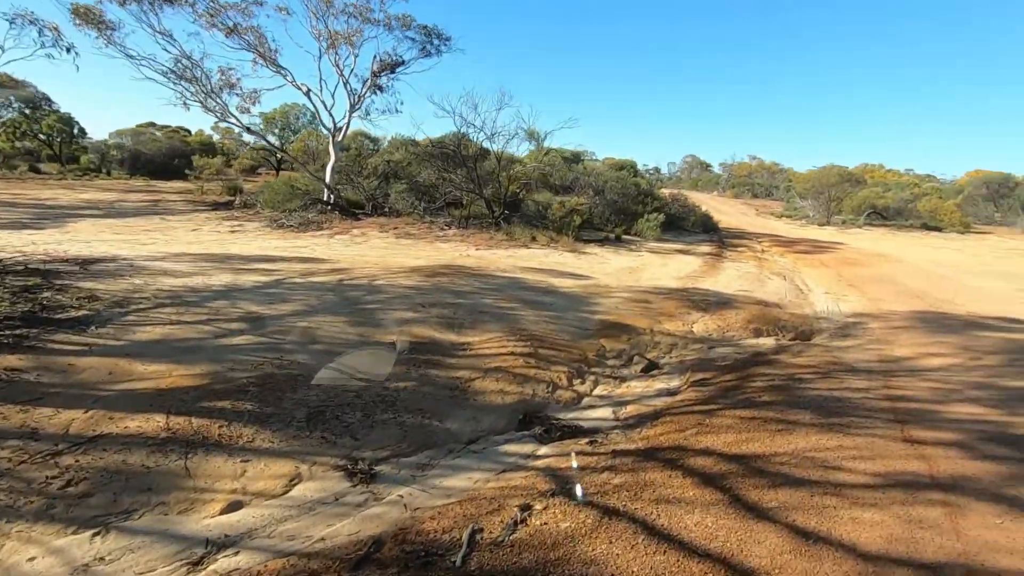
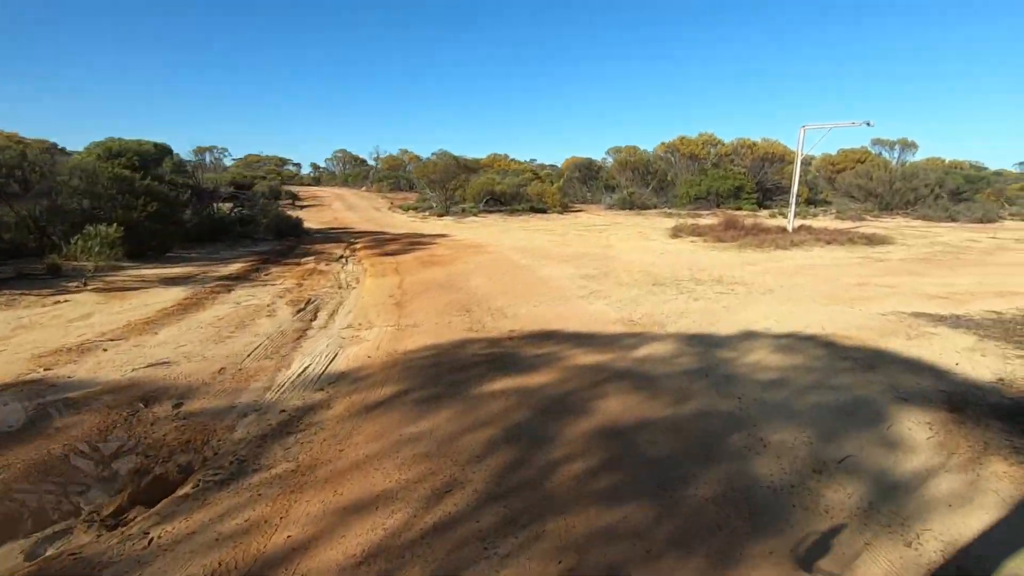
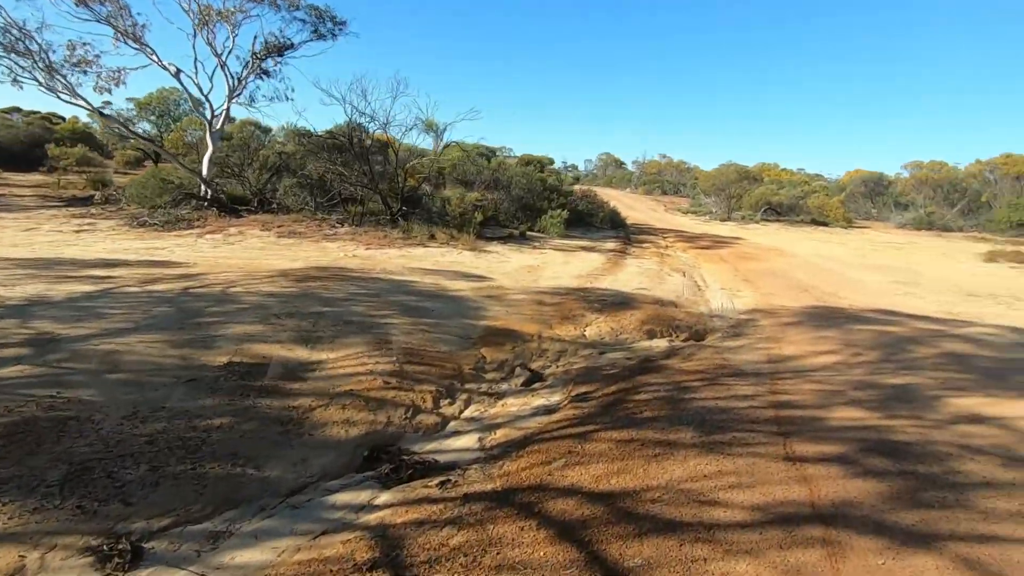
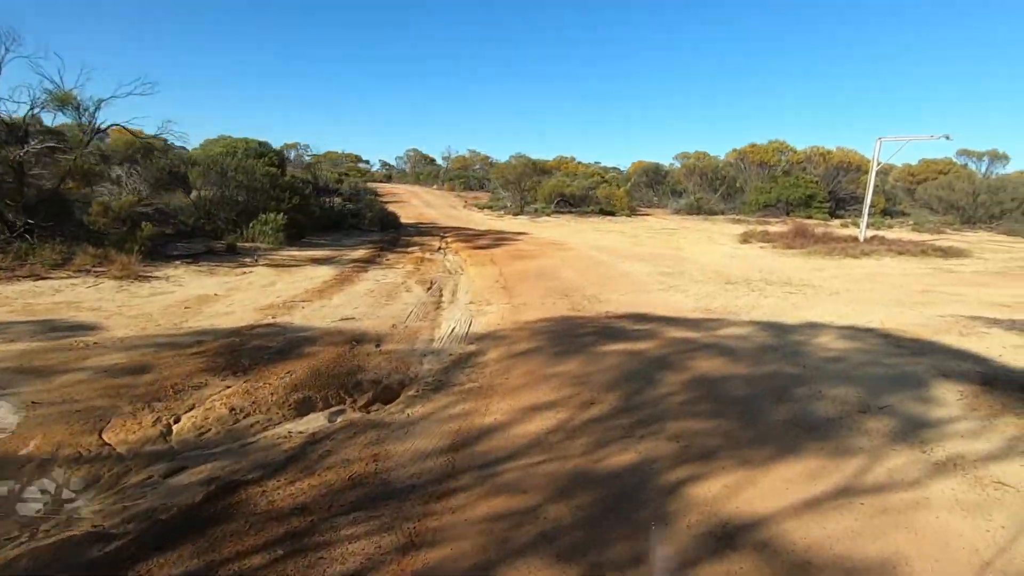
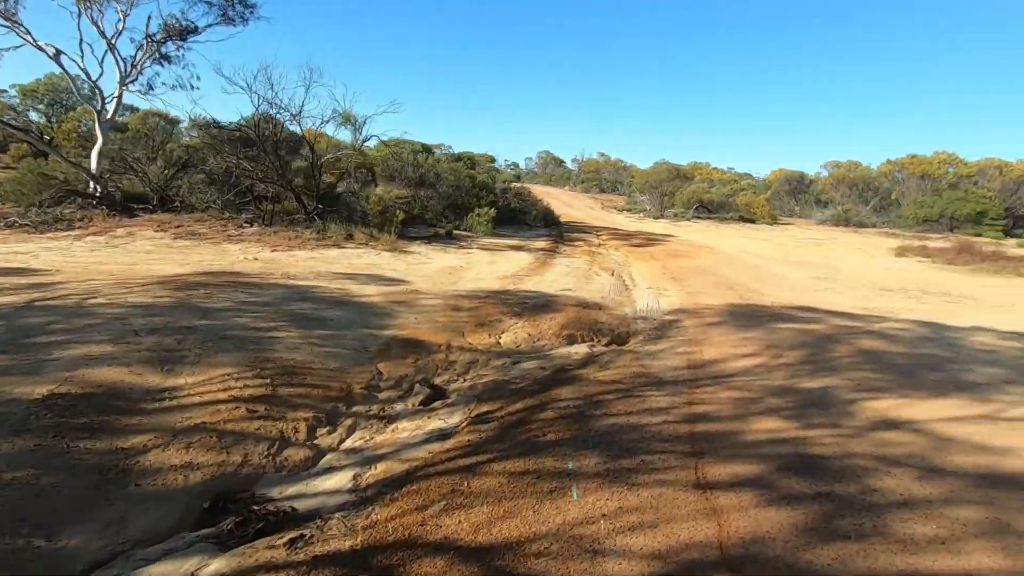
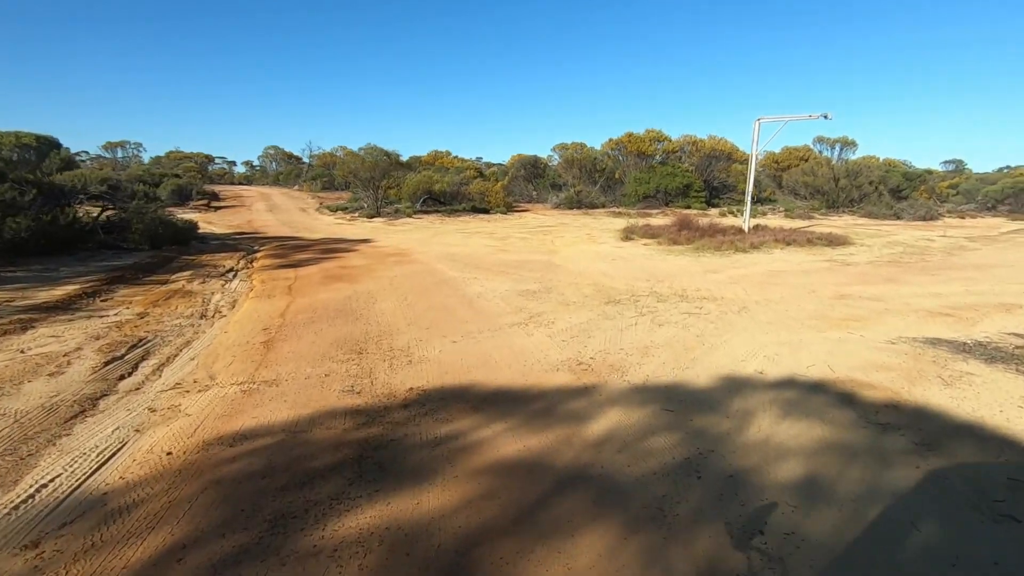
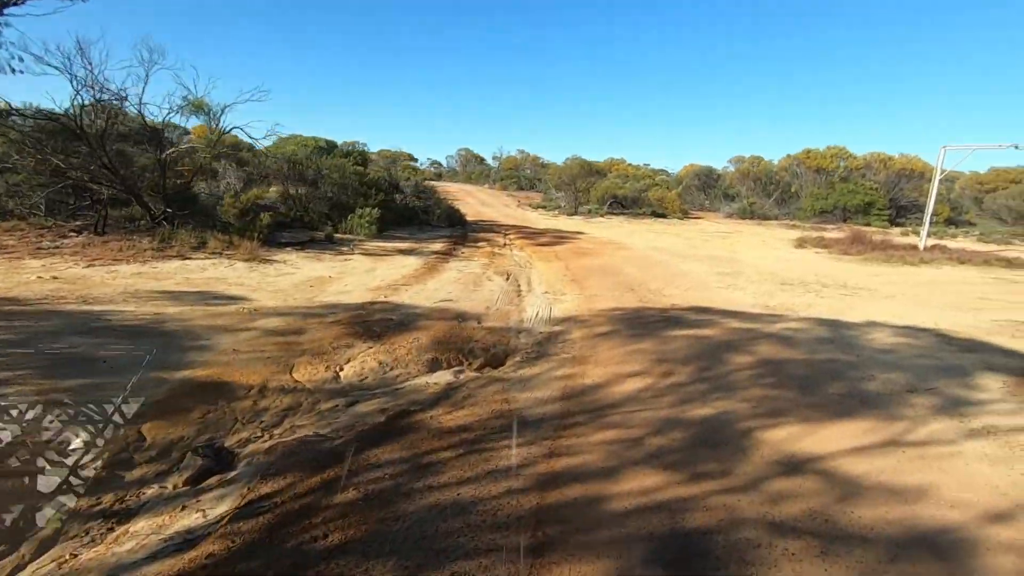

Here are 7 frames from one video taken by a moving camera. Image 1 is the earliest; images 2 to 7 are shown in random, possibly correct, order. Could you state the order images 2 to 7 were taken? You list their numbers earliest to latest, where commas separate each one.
3, 5, 7, 4, 2, 6
